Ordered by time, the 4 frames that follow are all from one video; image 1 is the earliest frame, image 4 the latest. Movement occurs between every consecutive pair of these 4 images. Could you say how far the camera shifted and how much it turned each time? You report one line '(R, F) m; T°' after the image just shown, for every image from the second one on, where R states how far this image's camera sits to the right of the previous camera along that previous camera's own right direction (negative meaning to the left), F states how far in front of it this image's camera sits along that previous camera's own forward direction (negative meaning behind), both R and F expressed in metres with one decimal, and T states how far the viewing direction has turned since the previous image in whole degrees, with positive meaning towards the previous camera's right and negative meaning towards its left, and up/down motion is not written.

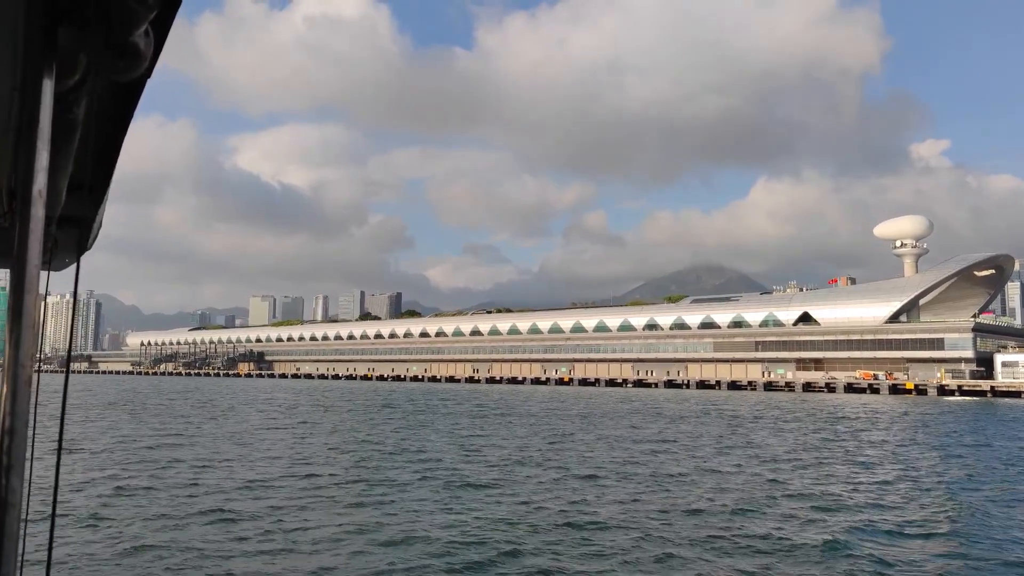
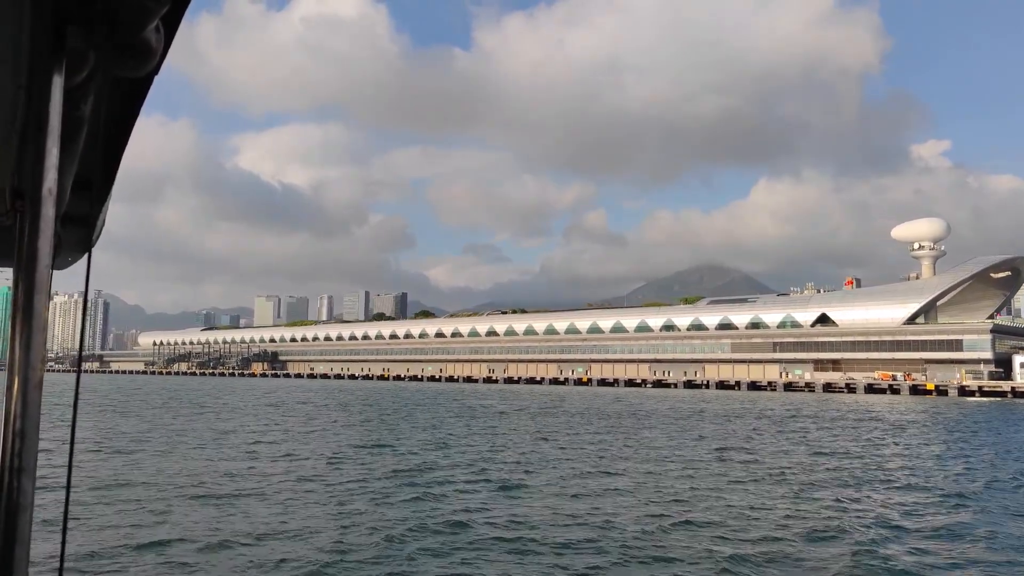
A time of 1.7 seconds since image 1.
(-0.5, -0.2) m; 0°
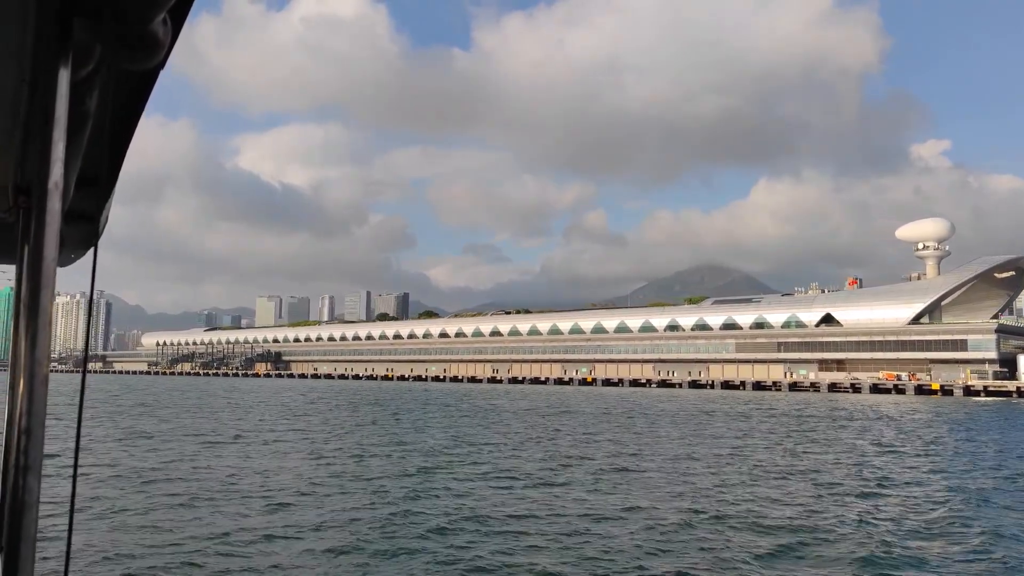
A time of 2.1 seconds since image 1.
(+3.0, -0.7) m; 0°
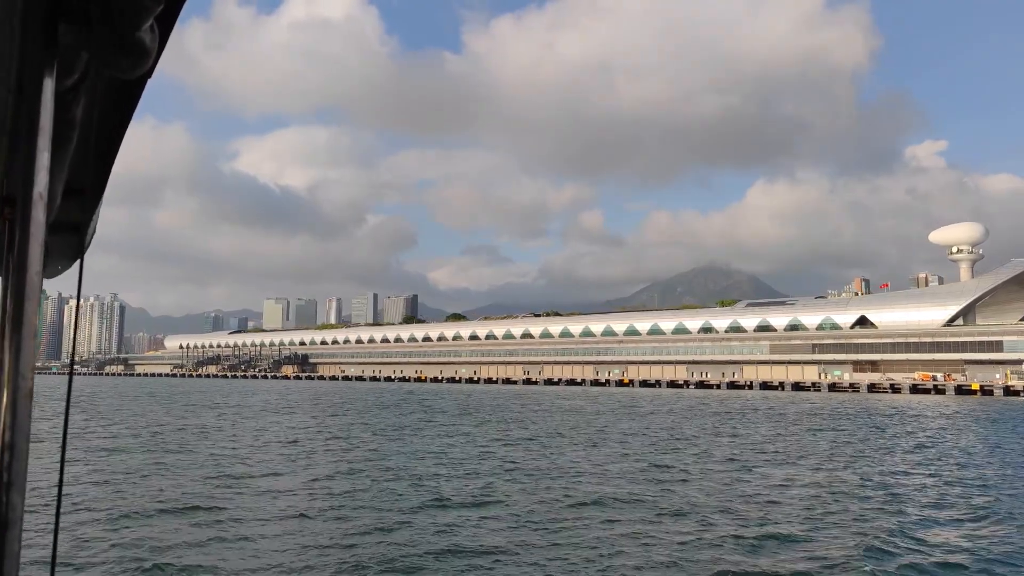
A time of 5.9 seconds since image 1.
(-1.7, +1.9) m; 0°
